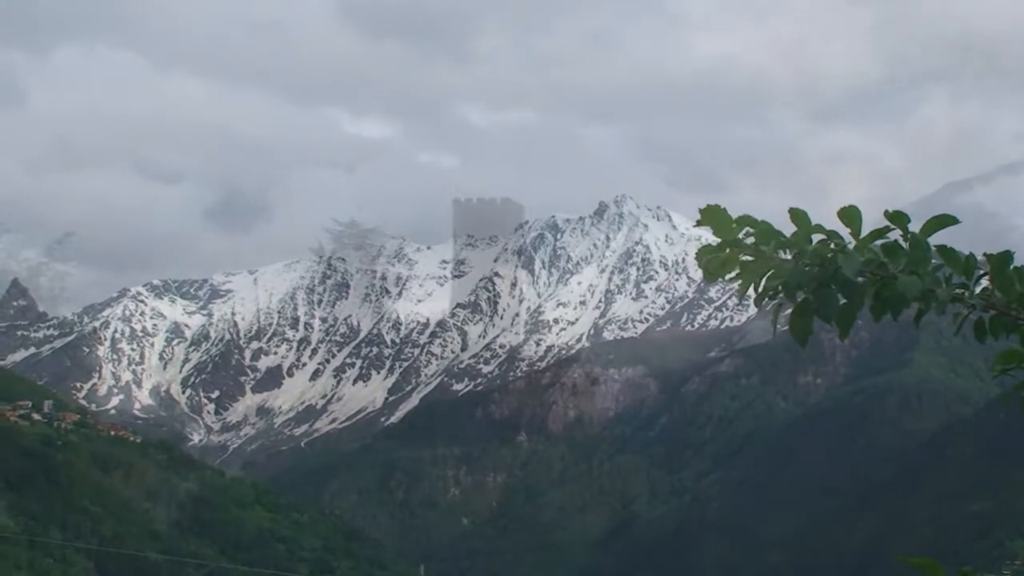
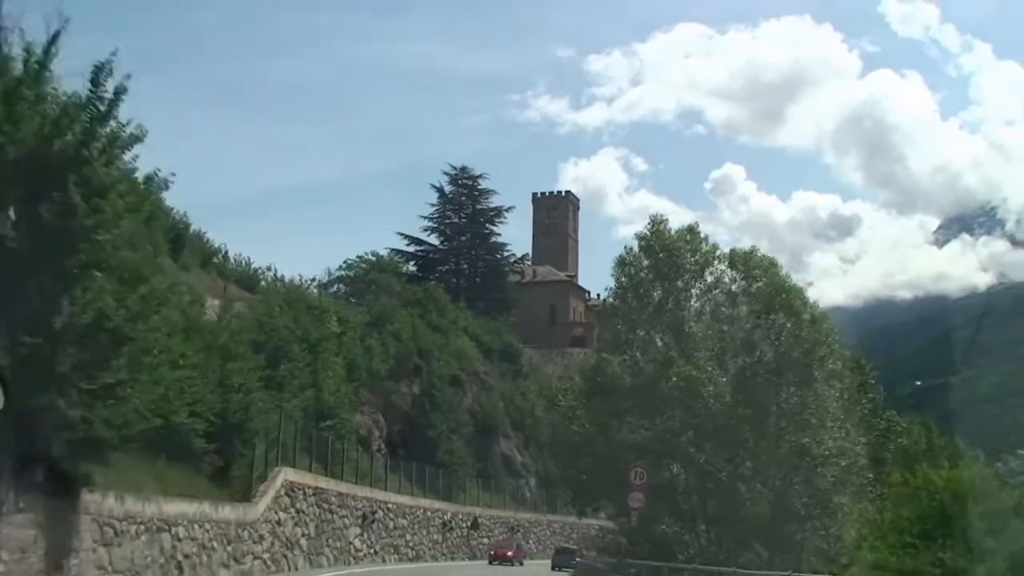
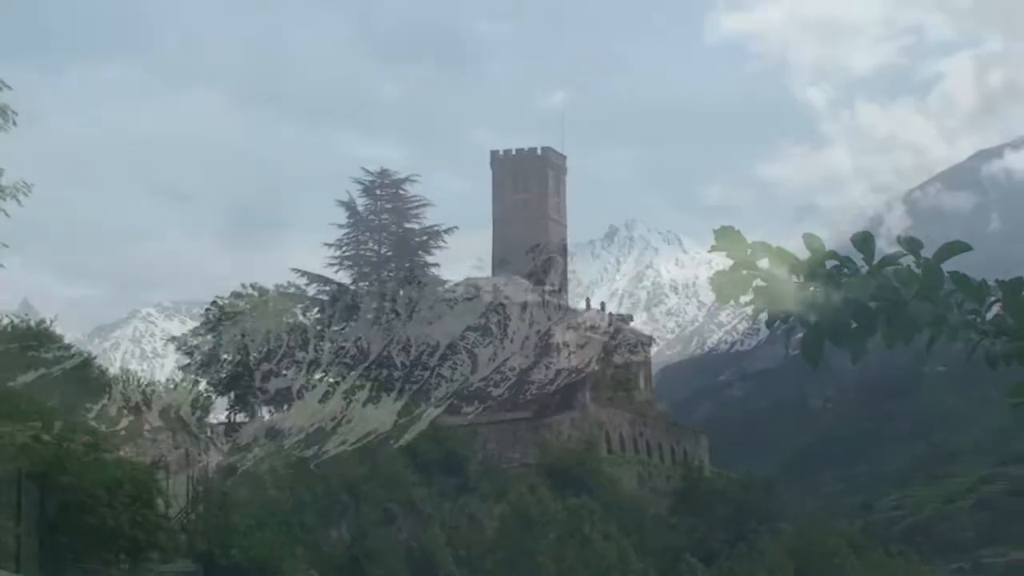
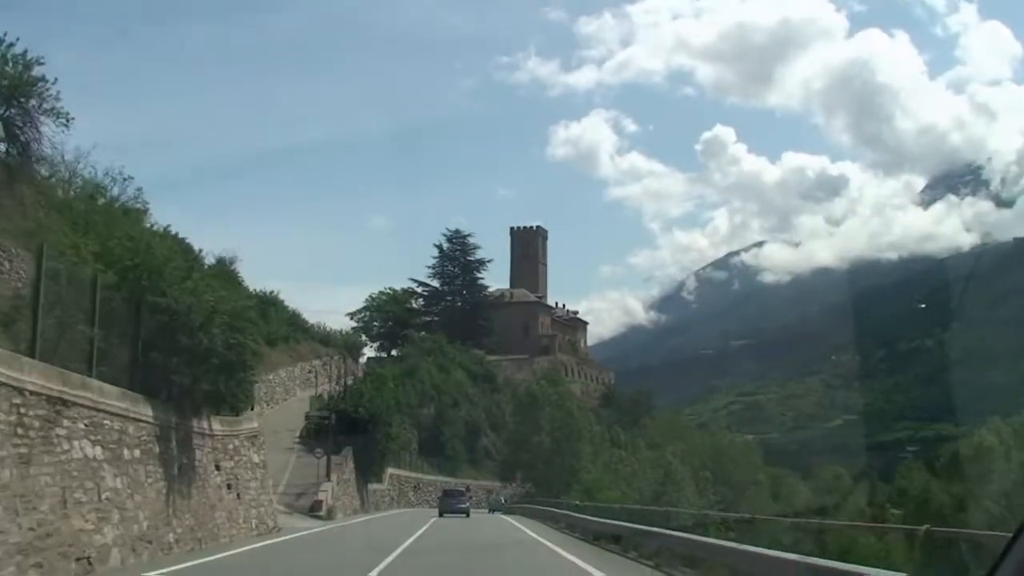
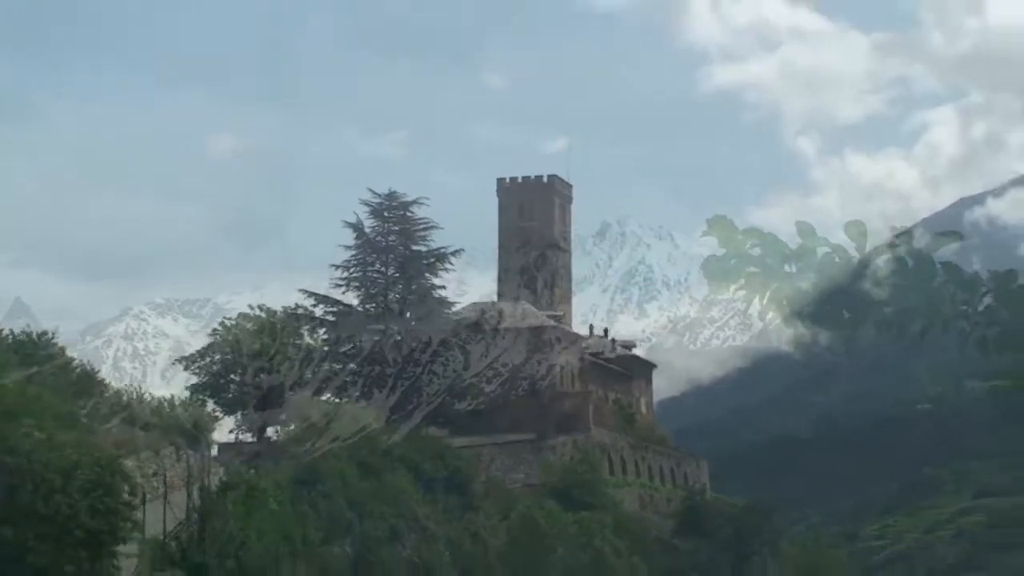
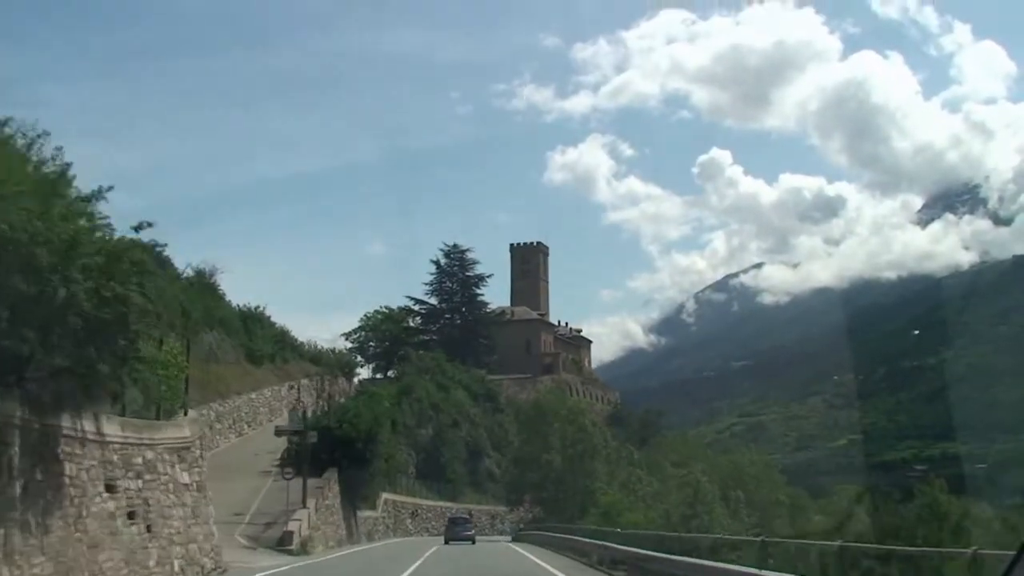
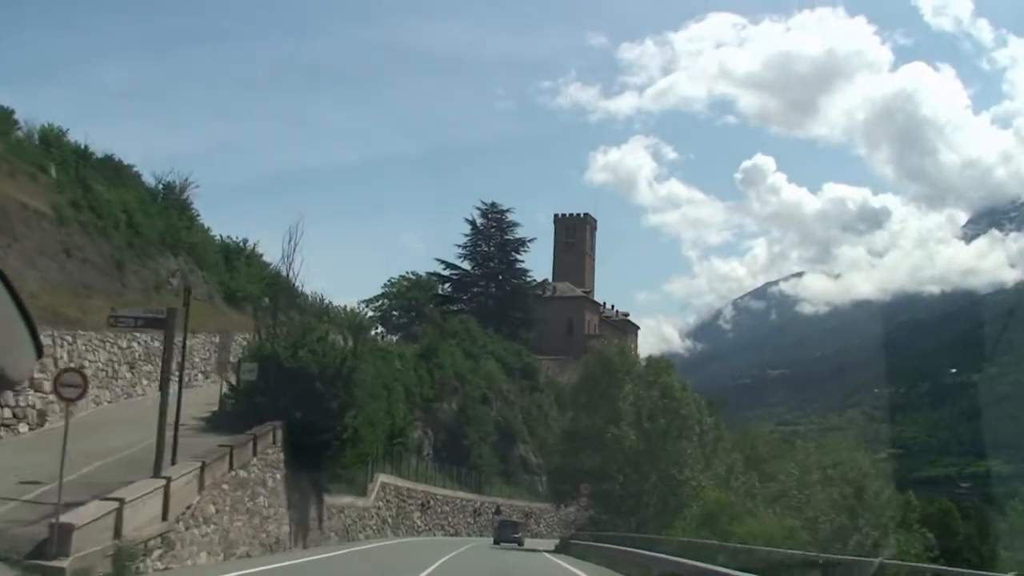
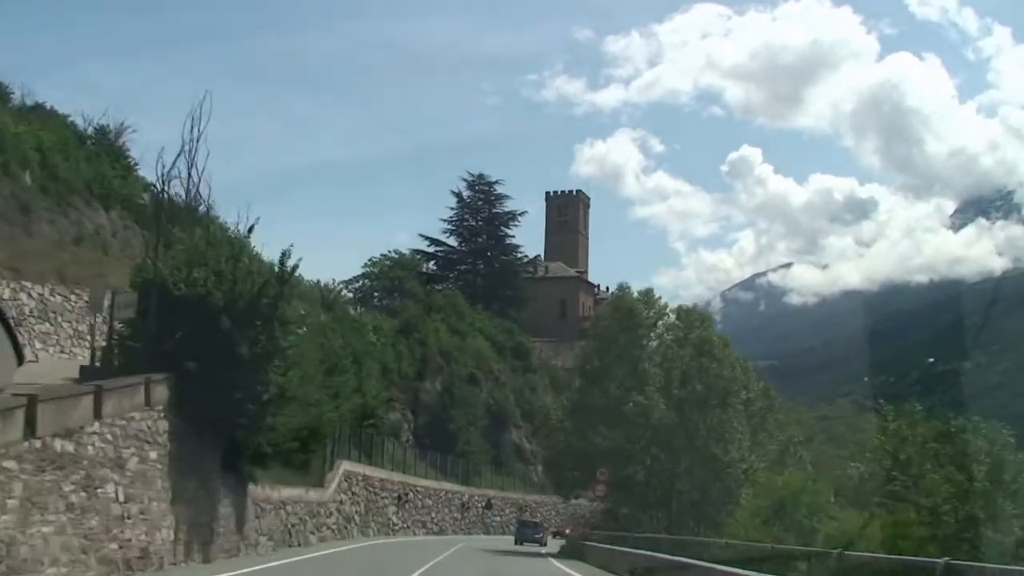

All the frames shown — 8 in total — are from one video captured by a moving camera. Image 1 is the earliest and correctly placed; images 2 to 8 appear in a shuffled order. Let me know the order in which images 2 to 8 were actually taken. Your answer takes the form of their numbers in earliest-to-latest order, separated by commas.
3, 5, 4, 6, 7, 8, 2
